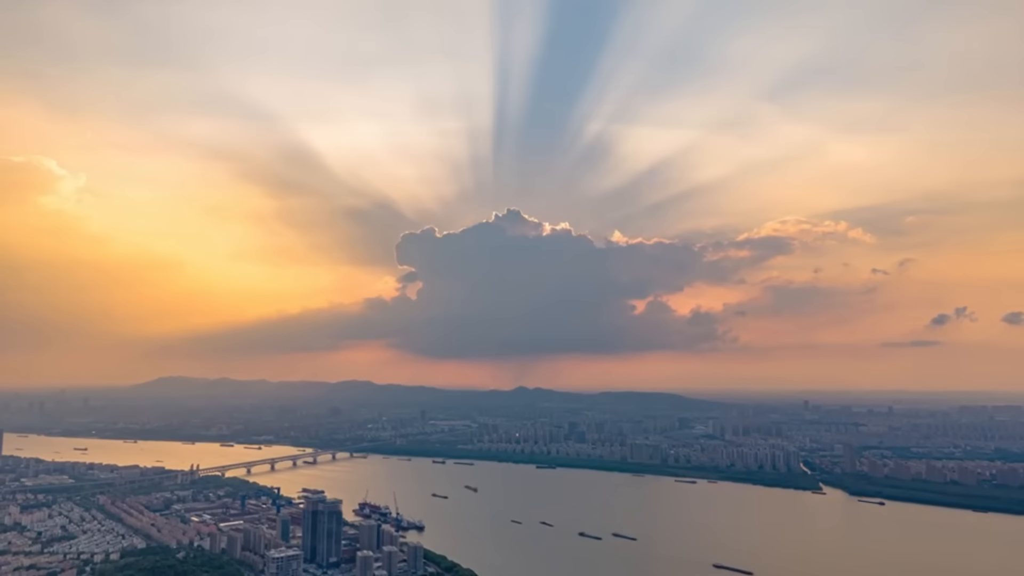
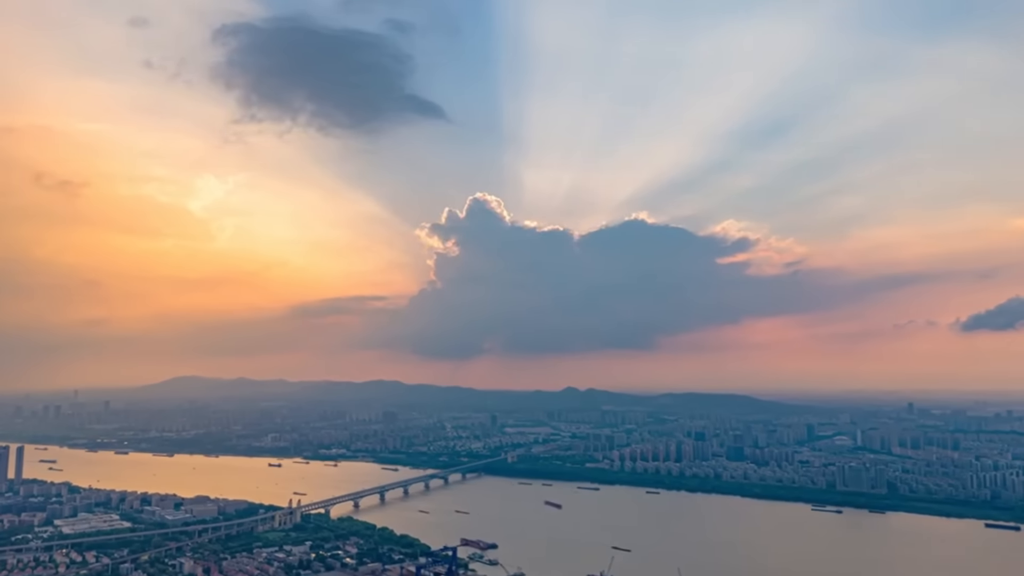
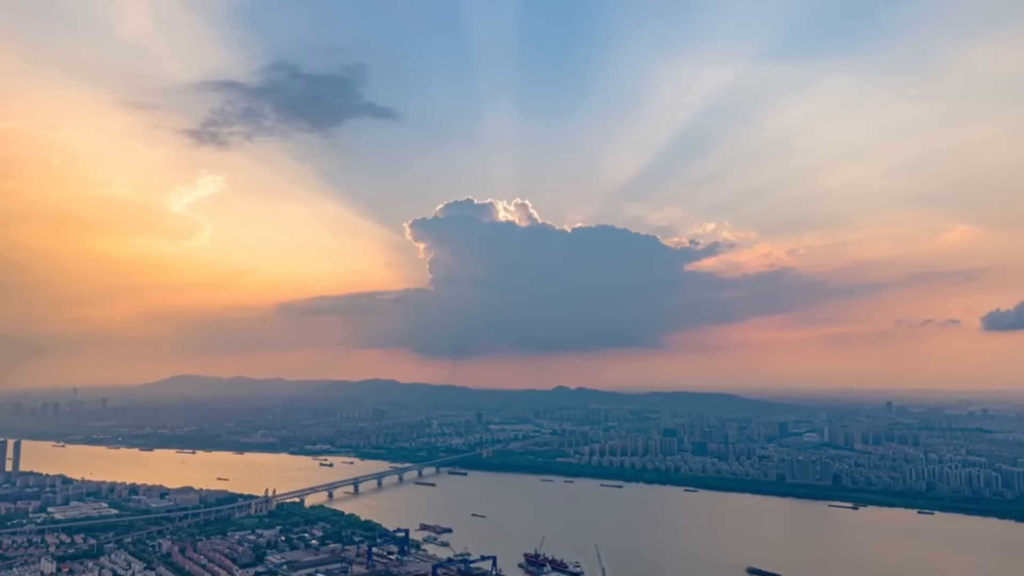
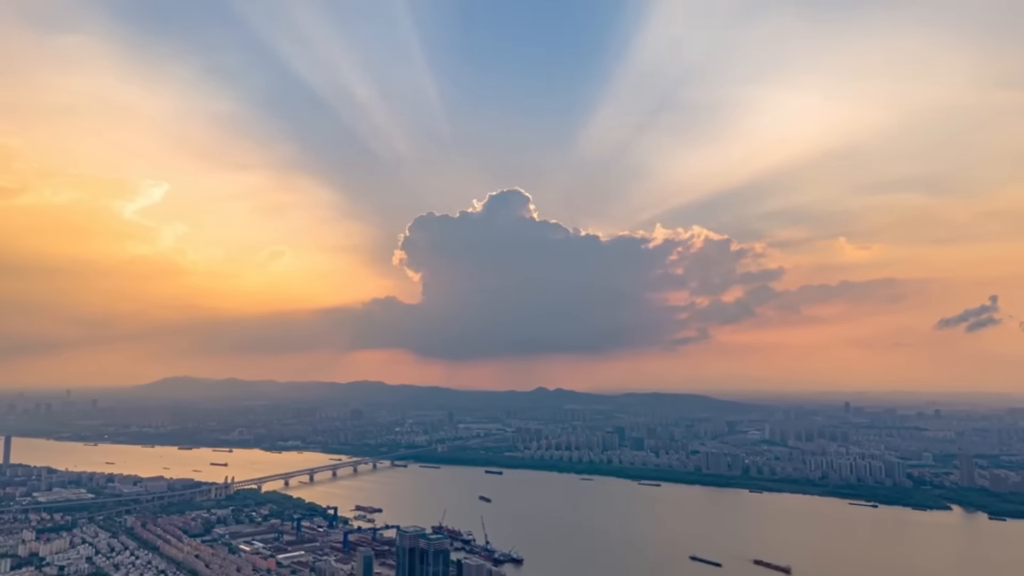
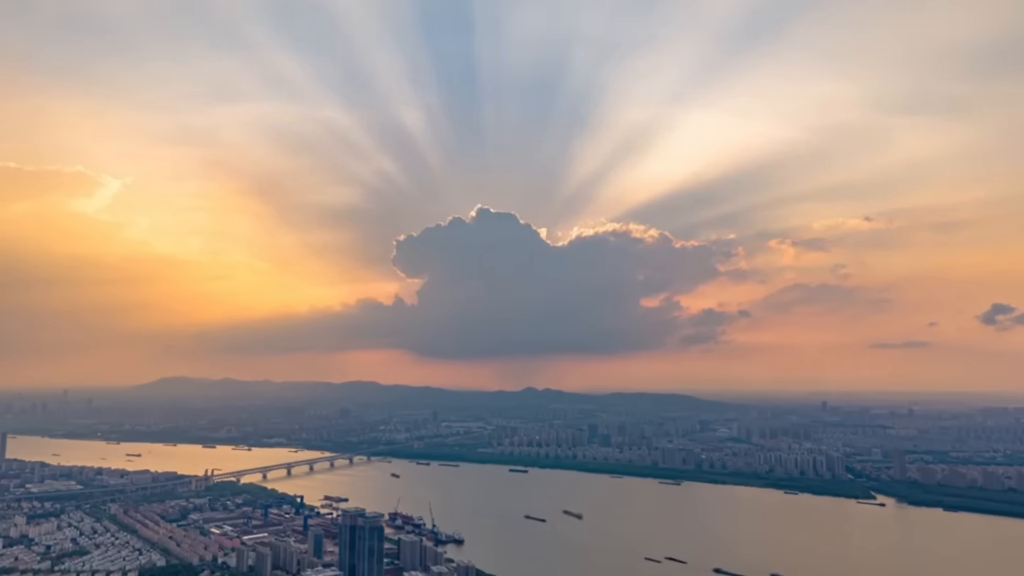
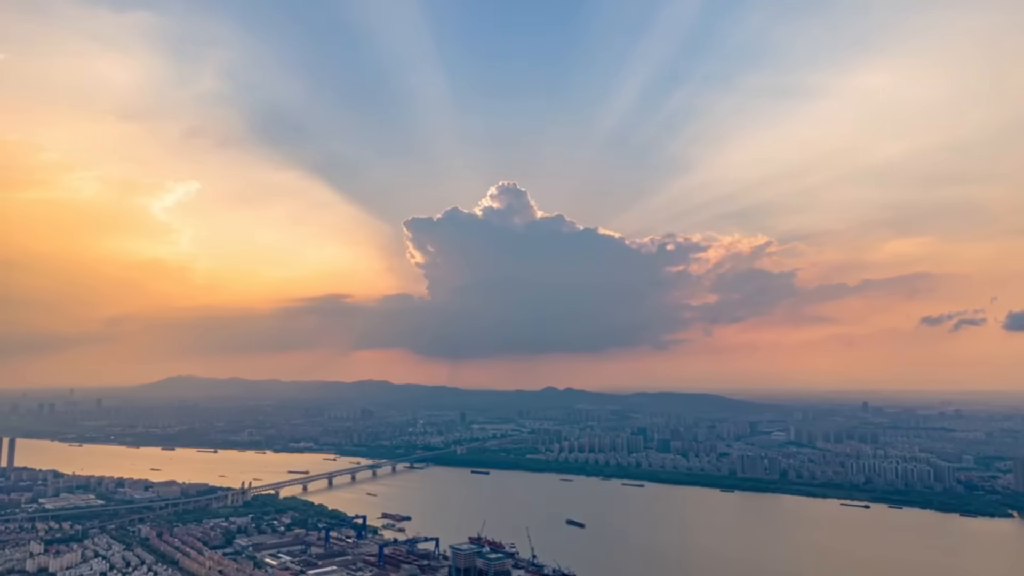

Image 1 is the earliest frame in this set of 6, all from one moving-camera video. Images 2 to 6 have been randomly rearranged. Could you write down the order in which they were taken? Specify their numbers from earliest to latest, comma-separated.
5, 4, 6, 3, 2
